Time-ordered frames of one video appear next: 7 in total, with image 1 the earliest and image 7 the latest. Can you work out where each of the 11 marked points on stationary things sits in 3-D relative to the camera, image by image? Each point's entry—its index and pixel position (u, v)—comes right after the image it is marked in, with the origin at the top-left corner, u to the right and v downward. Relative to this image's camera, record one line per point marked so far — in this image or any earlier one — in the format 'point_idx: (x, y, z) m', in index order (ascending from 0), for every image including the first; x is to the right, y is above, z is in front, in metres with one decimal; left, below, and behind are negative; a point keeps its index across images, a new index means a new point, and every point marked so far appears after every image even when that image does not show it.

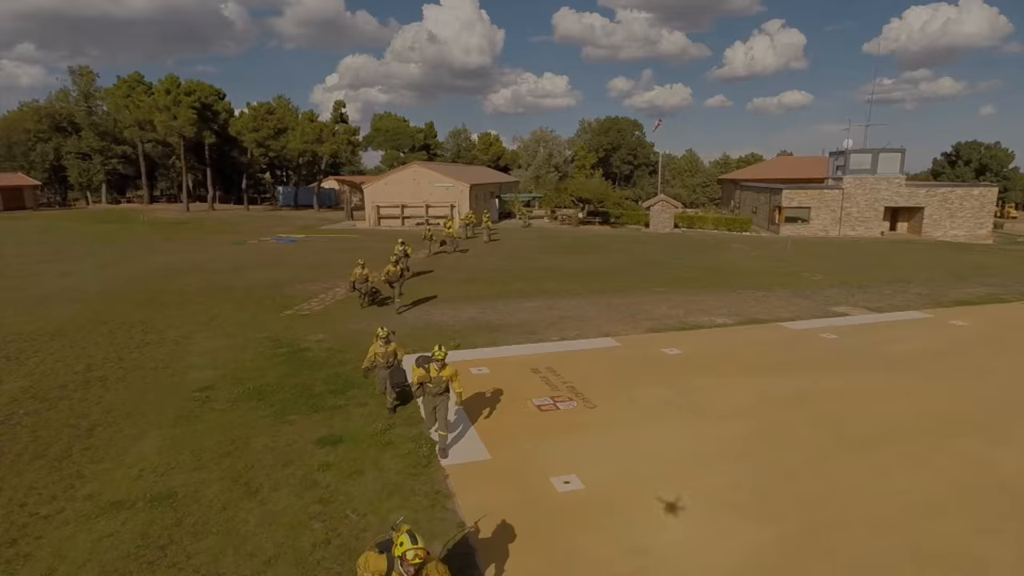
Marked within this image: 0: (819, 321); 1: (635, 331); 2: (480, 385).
0: (+9.3, -1.0, +17.4) m
1: (+3.5, -1.2, +16.1) m
2: (-0.7, -2.0, +12.1) m
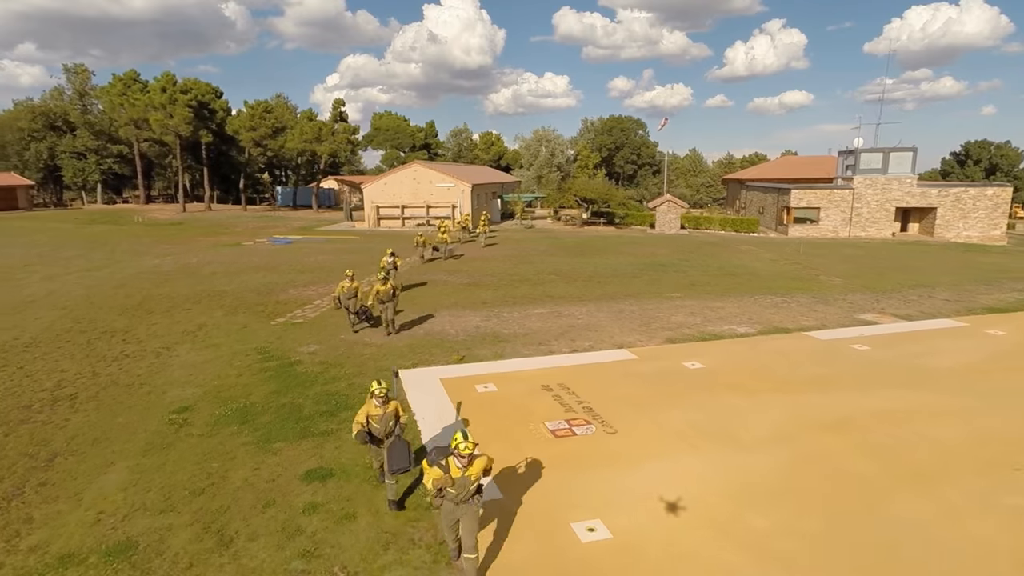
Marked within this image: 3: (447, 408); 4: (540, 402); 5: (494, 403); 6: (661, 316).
0: (+9.5, -1.2, +16.3) m
1: (+3.7, -1.4, +14.9) m
2: (-0.5, -2.2, +11.0) m
3: (-1.2, -2.2, +10.8) m
4: (+0.5, -2.2, +11.1) m
5: (-0.4, -2.2, +11.1) m
6: (+4.6, -0.9, +17.7) m
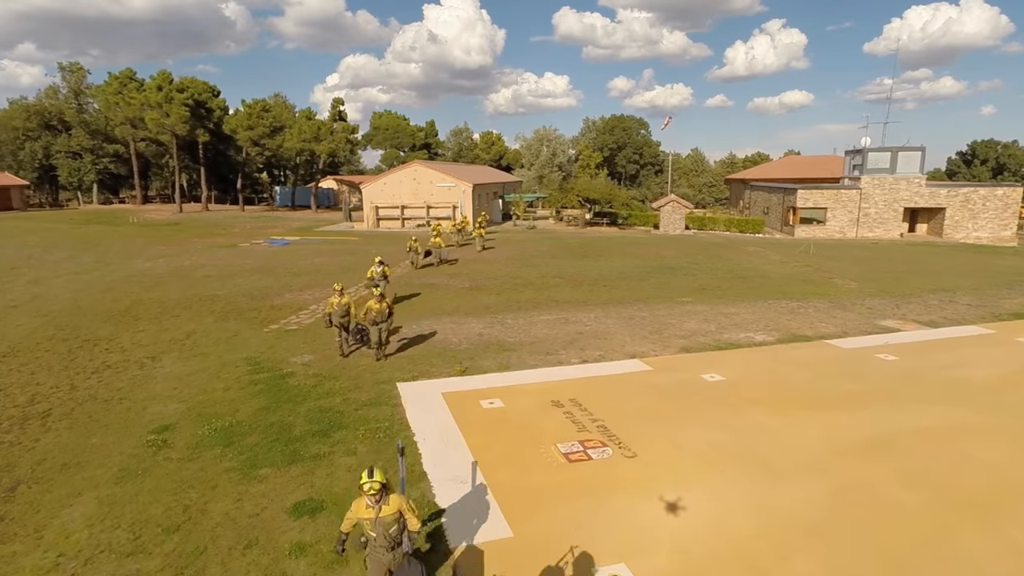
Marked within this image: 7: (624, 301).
0: (+9.7, -1.4, +15.5) m
1: (+3.8, -1.6, +14.1) m
2: (-0.3, -2.4, +10.1) m
3: (-1.1, -2.4, +10.0) m
4: (+0.7, -2.3, +10.3) m
5: (-0.2, -2.4, +10.2) m
6: (+4.7, -1.0, +16.8) m
7: (+3.9, -0.5, +19.9) m
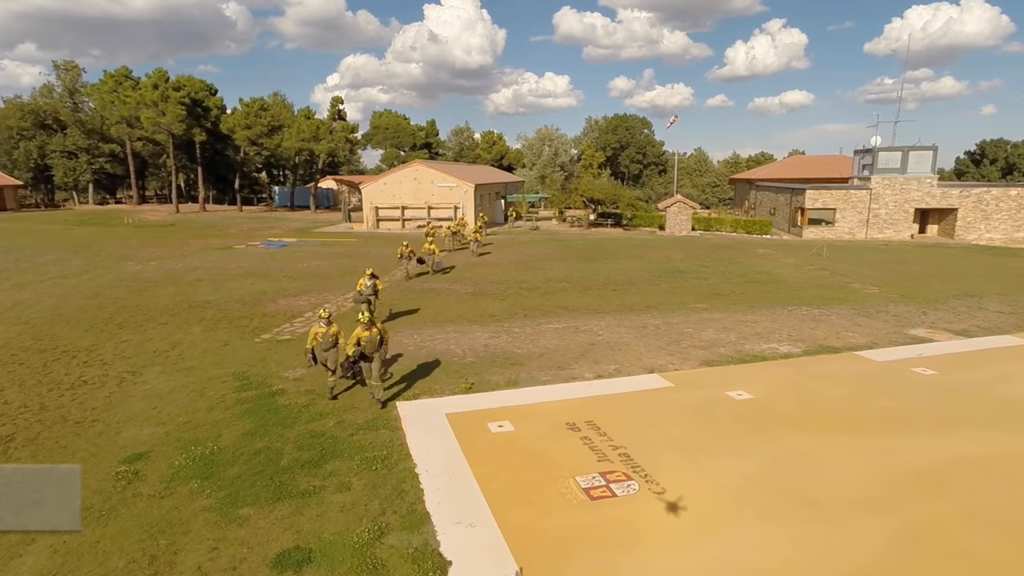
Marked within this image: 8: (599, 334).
0: (+9.9, -1.6, +14.5) m
1: (+4.0, -1.8, +13.1) m
2: (-0.1, -2.6, +9.1) m
3: (-0.9, -2.6, +9.0) m
4: (+0.9, -2.5, +9.3) m
5: (0.0, -2.6, +9.2) m
6: (+4.9, -1.2, +15.8) m
7: (+4.1, -0.7, +18.9) m
8: (+2.4, -1.3, +15.6) m
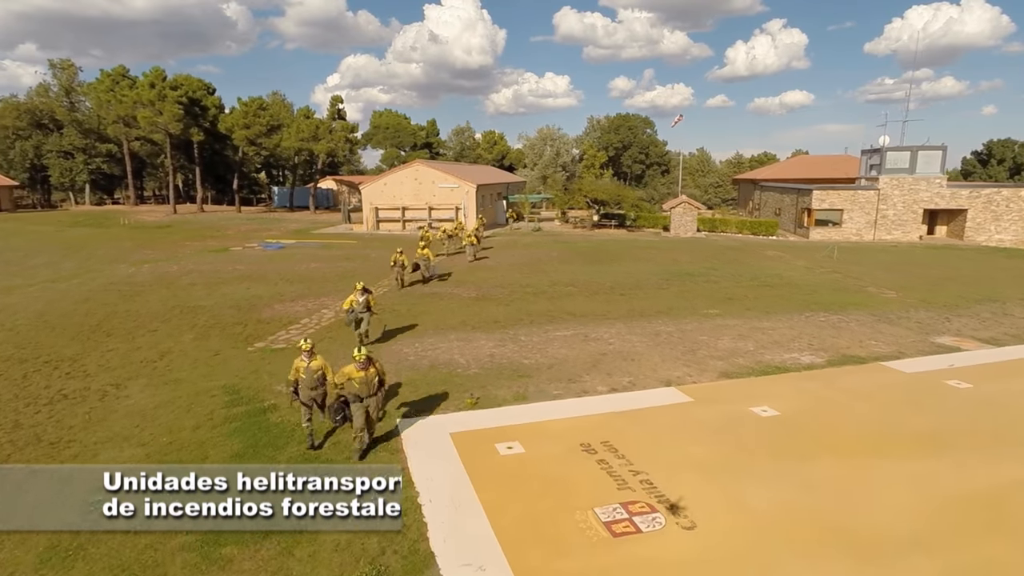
0: (+10.0, -1.7, +13.7) m
1: (+4.2, -1.9, +12.3) m
2: (0.0, -2.8, +8.4) m
3: (-0.7, -2.8, +8.2) m
4: (+1.0, -2.7, +8.5) m
5: (+0.1, -2.7, +8.5) m
6: (+5.1, -1.4, +15.1) m
7: (+4.2, -0.8, +18.1) m
8: (+2.5, -1.4, +14.8) m
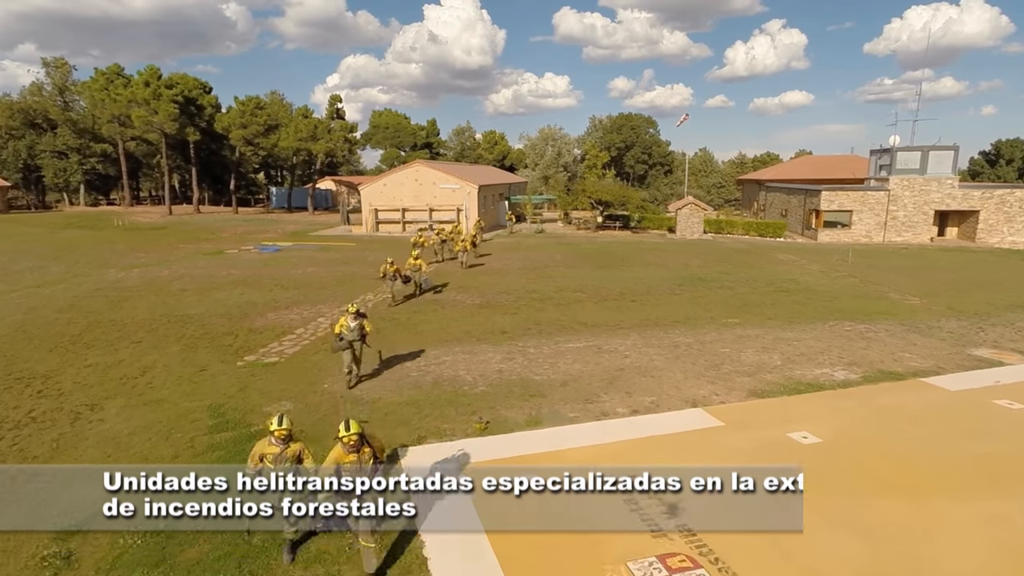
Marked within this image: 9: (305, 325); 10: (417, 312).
0: (+10.3, -1.9, +12.7) m
1: (+4.4, -2.2, +11.3) m
2: (+0.2, -3.0, +7.4) m
3: (-0.5, -3.0, +7.2) m
4: (+1.2, -2.9, +7.5) m
5: (+0.3, -3.0, +7.5) m
6: (+5.3, -1.6, +14.0) m
7: (+4.5, -1.1, +17.1) m
8: (+2.8, -1.6, +13.8) m
9: (-6.2, -1.1, +17.0) m
10: (-3.1, -0.7, +18.6) m
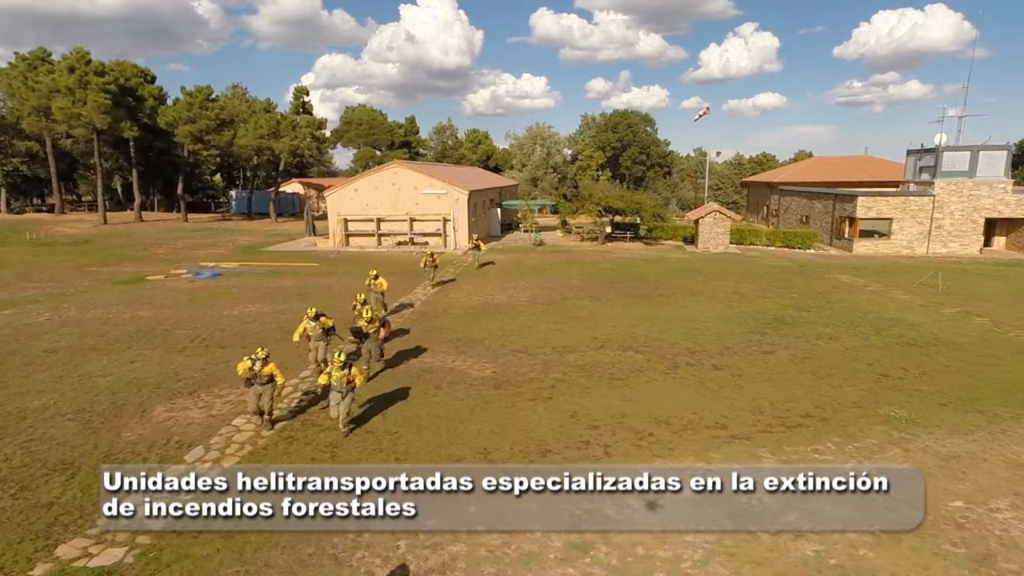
0: (+11.2, -3.4, +6.4) m
1: (+5.4, -3.6, +4.8) m
2: (+1.4, -4.5, +0.7) m
3: (+0.6, -4.5, +0.5) m
4: (+2.4, -4.4, +0.9) m
5: (+1.5, -4.4, +0.8) m
6: (+6.2, -3.1, +7.6) m
7: (+5.2, -2.5, +10.6) m
8: (+3.7, -3.1, +7.2) m
9: (-5.4, -2.6, +10.1) m
10: (-2.4, -2.3, +11.9) m
